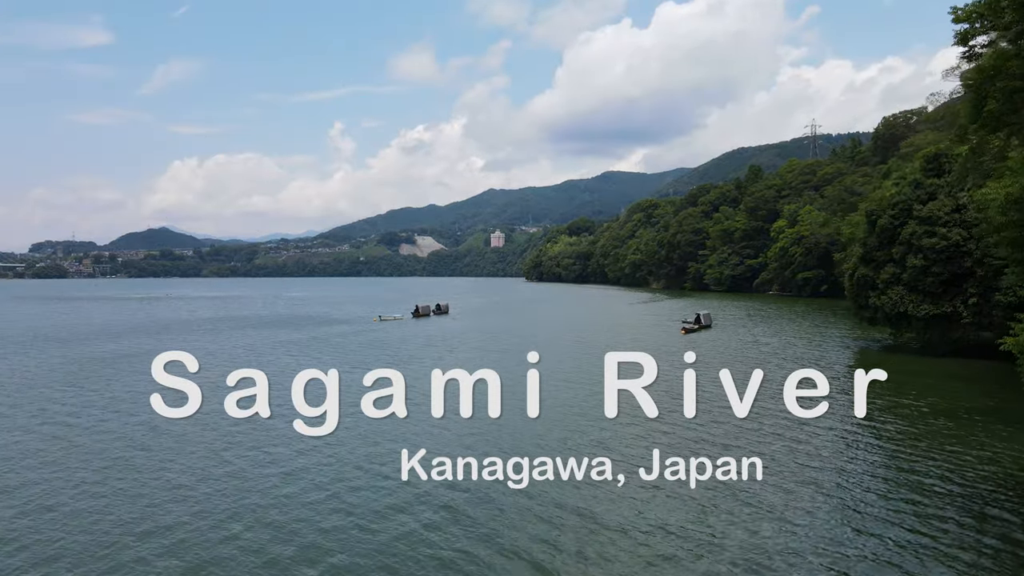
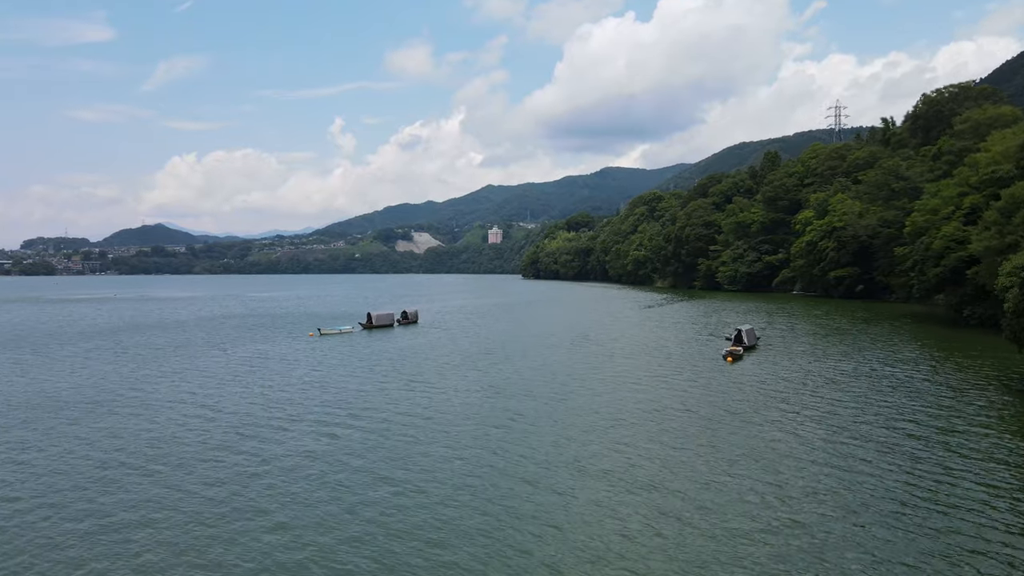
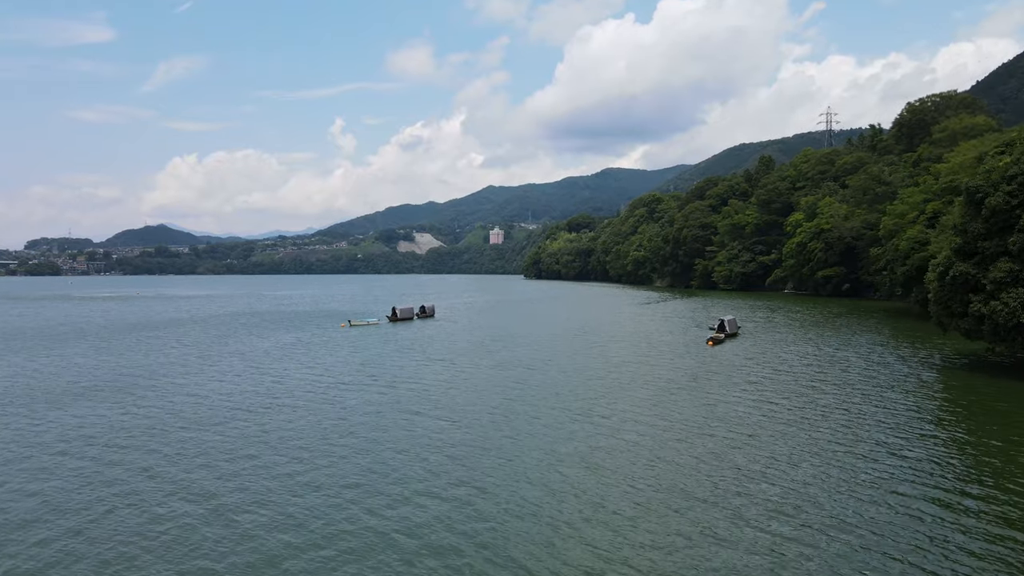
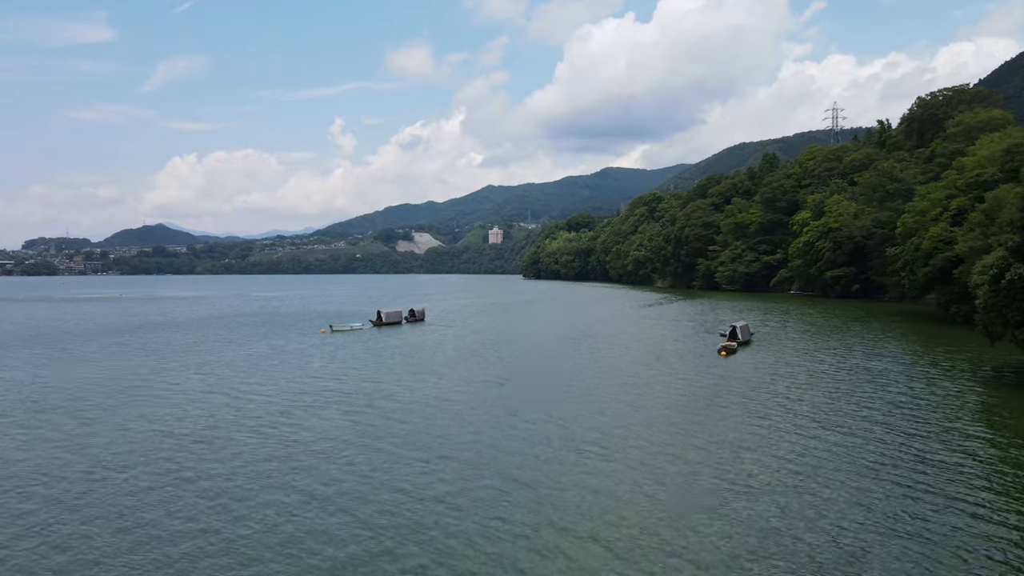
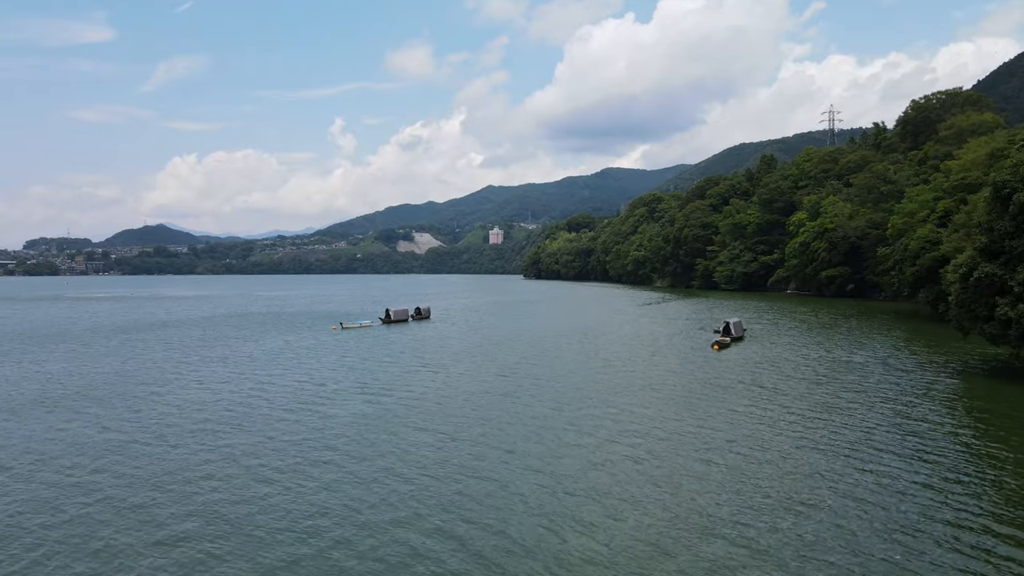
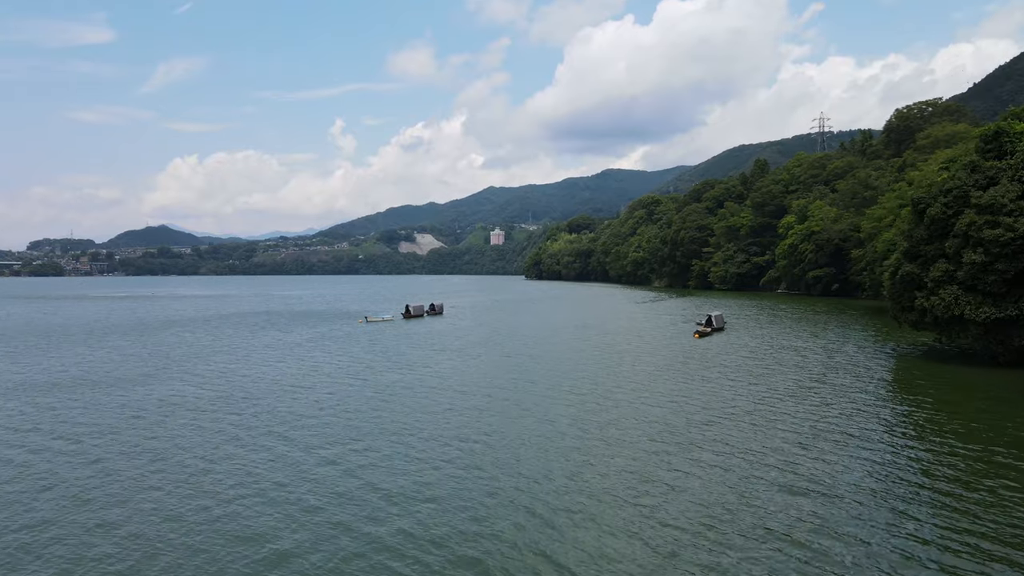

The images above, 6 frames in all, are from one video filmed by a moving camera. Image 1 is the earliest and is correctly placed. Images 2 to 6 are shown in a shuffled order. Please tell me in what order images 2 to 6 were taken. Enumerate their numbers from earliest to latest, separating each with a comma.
6, 3, 5, 4, 2
